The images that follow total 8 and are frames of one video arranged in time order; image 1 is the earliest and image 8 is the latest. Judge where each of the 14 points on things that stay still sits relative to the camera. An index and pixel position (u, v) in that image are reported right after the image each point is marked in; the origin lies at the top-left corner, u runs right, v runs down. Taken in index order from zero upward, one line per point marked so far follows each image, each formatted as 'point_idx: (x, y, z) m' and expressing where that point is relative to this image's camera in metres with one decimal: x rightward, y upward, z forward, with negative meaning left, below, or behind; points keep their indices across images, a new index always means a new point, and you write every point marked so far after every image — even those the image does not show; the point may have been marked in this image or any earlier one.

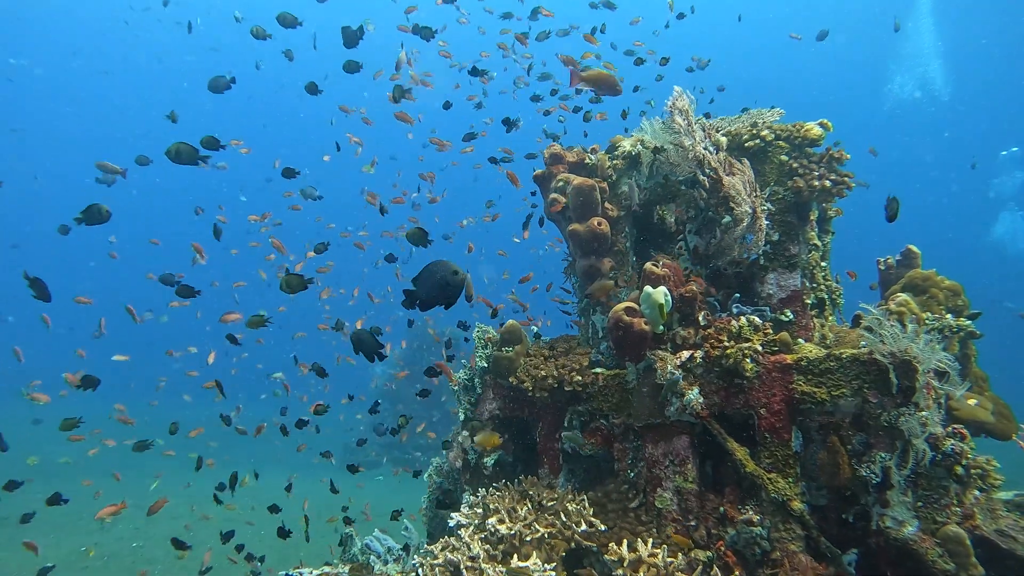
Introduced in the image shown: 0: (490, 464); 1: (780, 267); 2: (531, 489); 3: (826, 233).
0: (-0.3, -2.3, +6.4) m
1: (+3.2, +0.2, +5.9) m
2: (+0.3, -2.4, +5.8) m
3: (+4.8, +0.8, +7.4) m
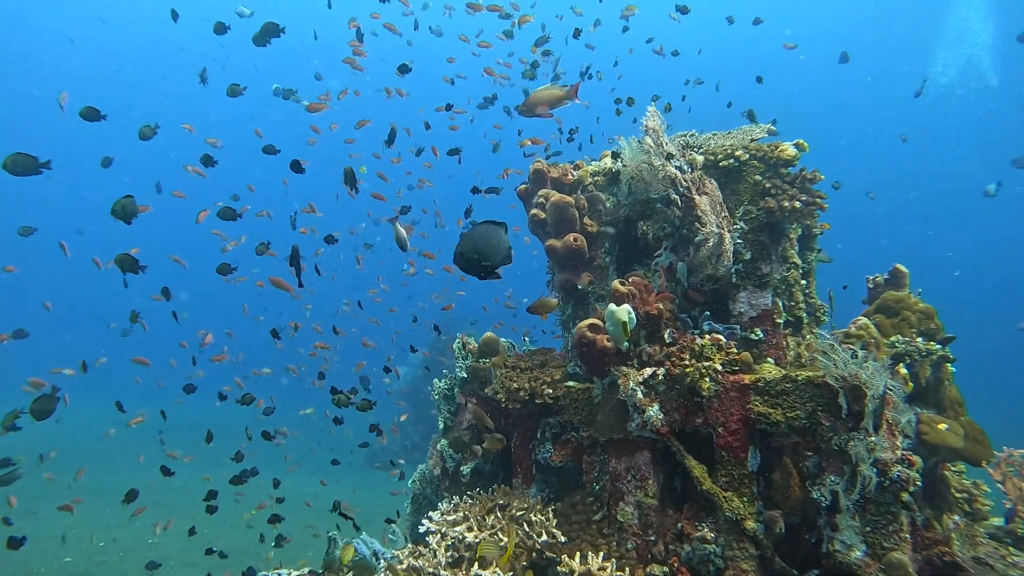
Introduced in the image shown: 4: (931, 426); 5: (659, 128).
0: (-0.6, -2.5, +6.6) m
1: (+2.9, 0.0, +5.9) m
2: (-0.1, -2.6, +6.0) m
3: (+4.6, +0.6, +7.4) m
4: (+4.5, -1.5, +5.2) m
5: (+1.8, +2.1, +6.2) m
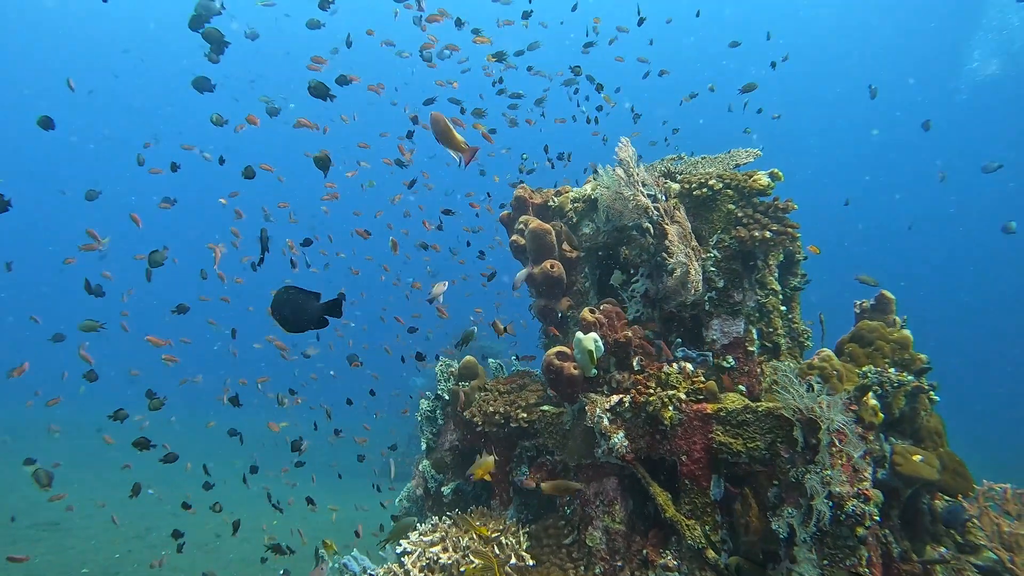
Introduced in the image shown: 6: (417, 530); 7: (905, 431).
0: (-0.9, -2.8, +6.7) m
1: (+2.6, -0.3, +6.0) m
2: (-0.4, -2.9, +6.1) m
3: (+4.4, +0.2, +7.5) m
4: (+4.2, -1.8, +5.2) m
5: (+1.5, +1.7, +6.4) m
6: (-1.2, -3.1, +6.2) m
7: (+4.4, -1.6, +5.4) m
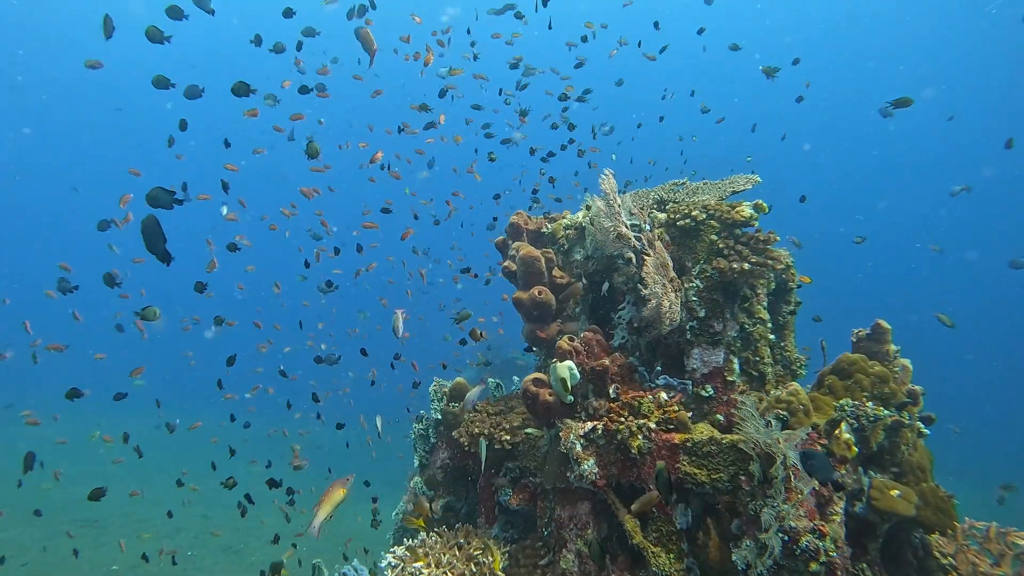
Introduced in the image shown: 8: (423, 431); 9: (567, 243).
0: (-1.1, -3.2, +7.0) m
1: (+2.4, -0.7, +6.1) m
2: (-0.6, -3.2, +6.3) m
3: (+4.3, -0.2, +7.5) m
4: (+3.9, -2.2, +5.2) m
5: (+1.4, +1.3, +6.6) m
6: (-1.5, -3.4, +6.5) m
7: (+4.2, -1.9, +5.4) m
8: (-1.4, -2.2, +7.6) m
9: (+0.9, +0.7, +7.7) m
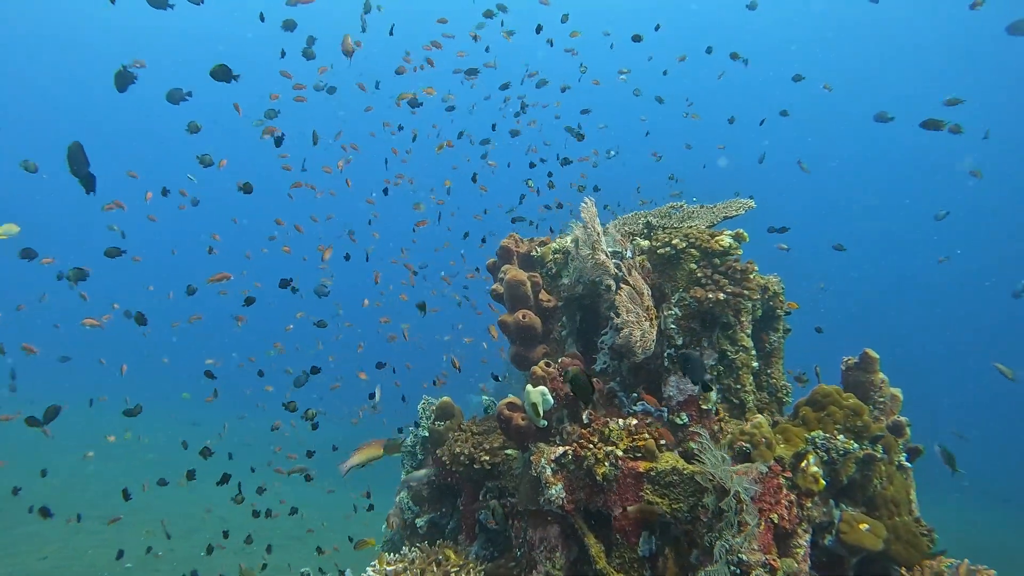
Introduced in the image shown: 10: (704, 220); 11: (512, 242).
0: (-1.3, -3.5, +7.2) m
1: (+2.2, -1.1, +6.2) m
2: (-0.9, -3.5, +6.5) m
3: (+4.1, -0.7, +7.5) m
4: (+3.6, -2.5, +5.2) m
5: (+1.2, +1.0, +6.8) m
6: (-1.7, -3.7, +6.7) m
7: (+3.9, -2.3, +5.4) m
8: (-1.6, -2.6, +7.9) m
9: (+0.7, +0.3, +7.9) m
10: (+3.2, +1.1, +8.2) m
11: (0.0, +0.8, +8.5) m
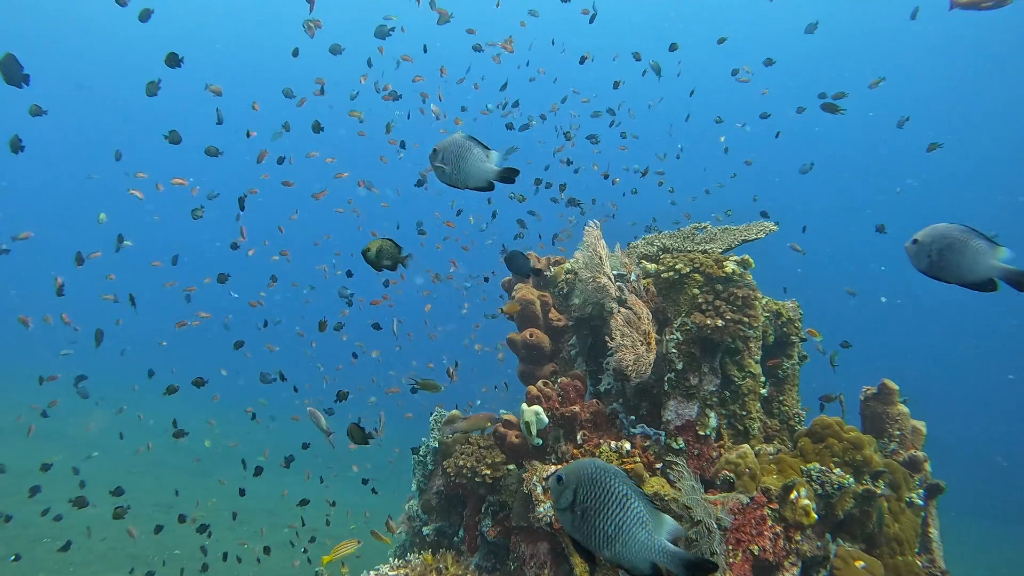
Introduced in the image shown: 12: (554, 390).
0: (-1.3, -3.8, +7.5) m
1: (+2.2, -1.4, +6.2) m
2: (-0.9, -3.8, +6.8) m
3: (+4.2, -1.1, +7.3) m
4: (+3.5, -2.9, +5.0) m
5: (+1.3, +0.7, +6.9) m
6: (-1.7, -4.0, +7.0) m
7: (+3.7, -2.7, +5.2) m
8: (-1.5, -2.9, +8.2) m
9: (+0.9, 0.0, +8.1) m
10: (+3.4, +0.7, +8.1) m
11: (+0.3, +0.5, +8.7) m
12: (+0.6, -1.4, +6.6) m
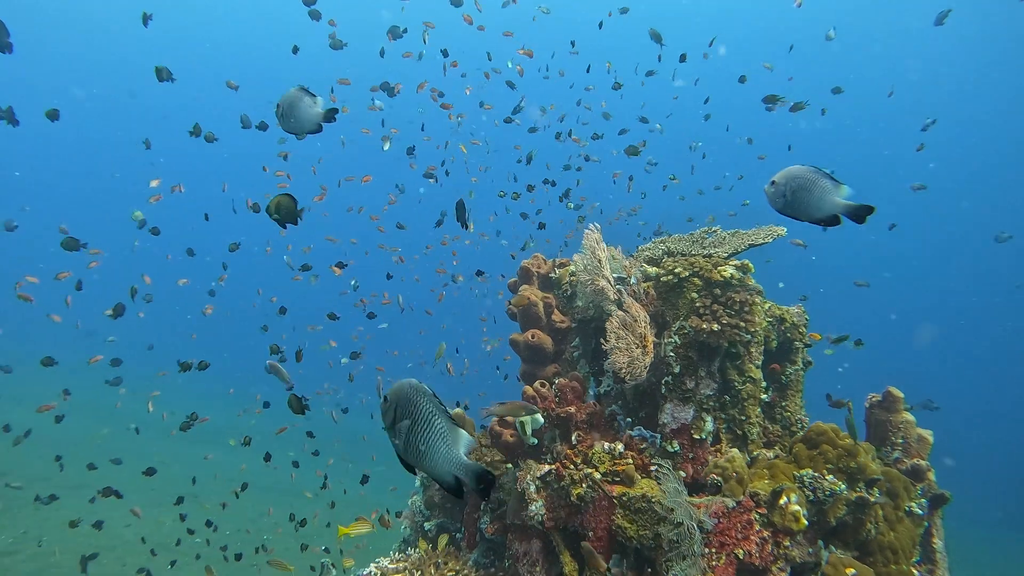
0: (-1.3, -3.8, +7.7) m
1: (+2.1, -1.4, +6.3) m
2: (-1.0, -3.8, +6.9) m
3: (+4.2, -1.1, +7.3) m
4: (+3.4, -2.9, +5.0) m
5: (+1.3, +0.6, +7.0) m
6: (-1.8, -4.0, +7.2) m
7: (+3.6, -2.7, +5.2) m
8: (-1.4, -2.9, +8.4) m
9: (+1.0, 0.0, +8.1) m
10: (+3.5, +0.7, +8.1) m
11: (+0.4, +0.5, +8.8) m
12: (+0.6, -1.4, +6.7) m
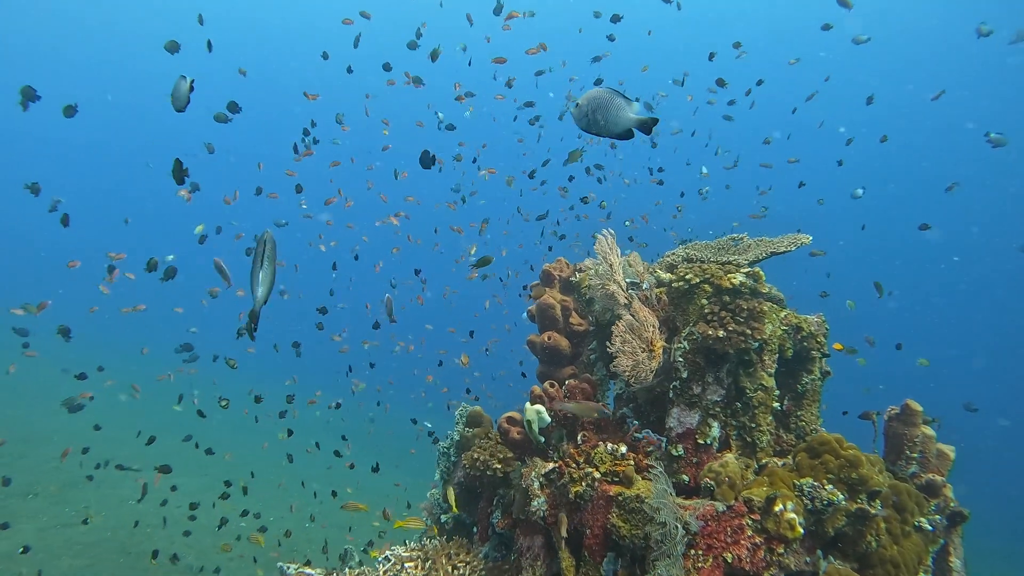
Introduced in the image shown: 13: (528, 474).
0: (-1.1, -3.8, +8.1) m
1: (+2.2, -1.5, +6.3) m
2: (-0.8, -3.9, +7.3) m
3: (+4.4, -1.3, +7.2) m
4: (+3.3, -3.0, +5.0) m
5: (+1.5, +0.6, +7.2) m
6: (-1.6, -4.1, +7.6) m
7: (+3.6, -2.8, +5.1) m
8: (-1.1, -2.9, +8.8) m
9: (+1.3, -0.1, +8.3) m
10: (+3.8, +0.5, +8.1) m
11: (+0.7, +0.4, +9.1) m
12: (+0.7, -1.5, +7.0) m
13: (+0.2, -2.3, +6.1) m
